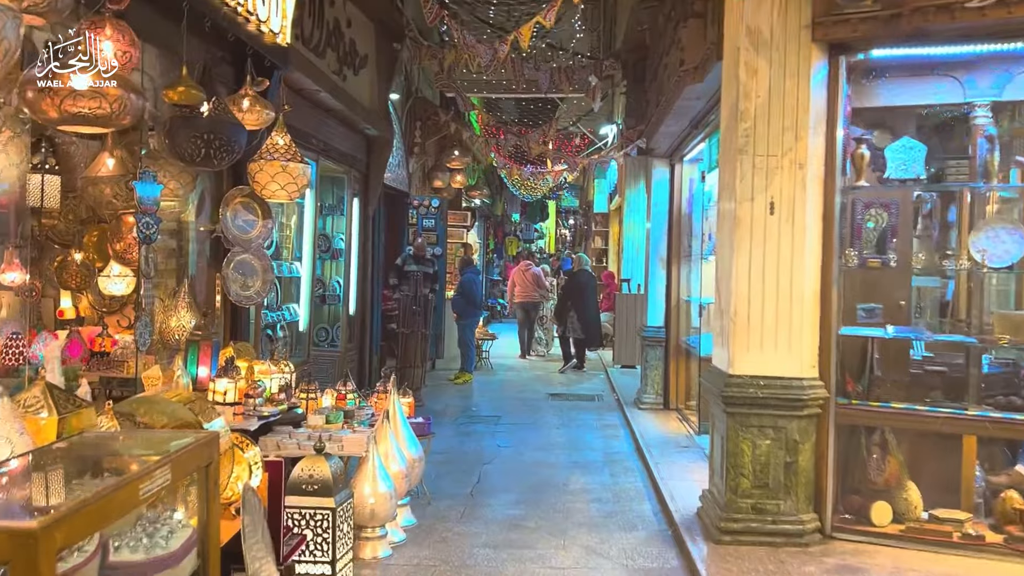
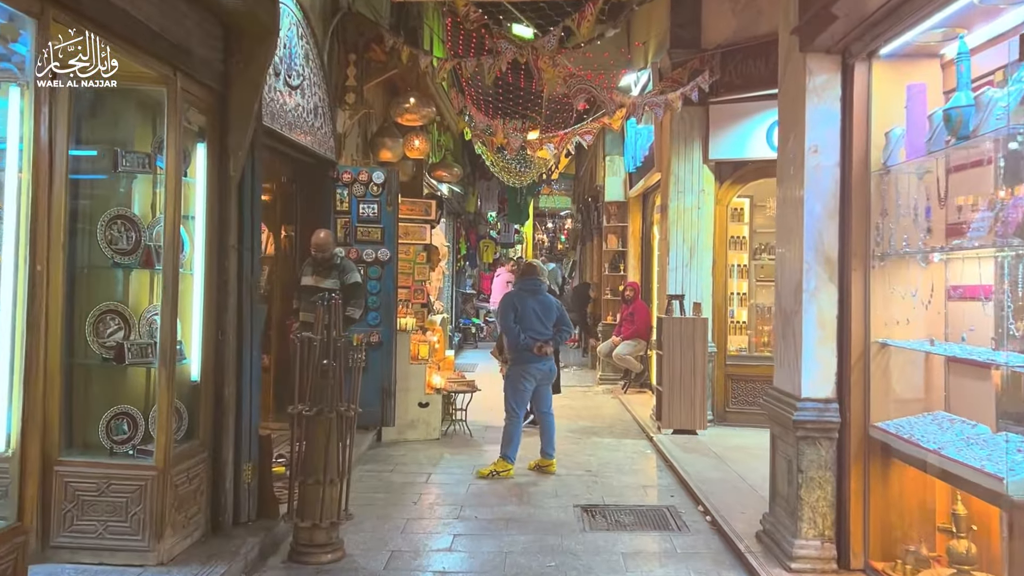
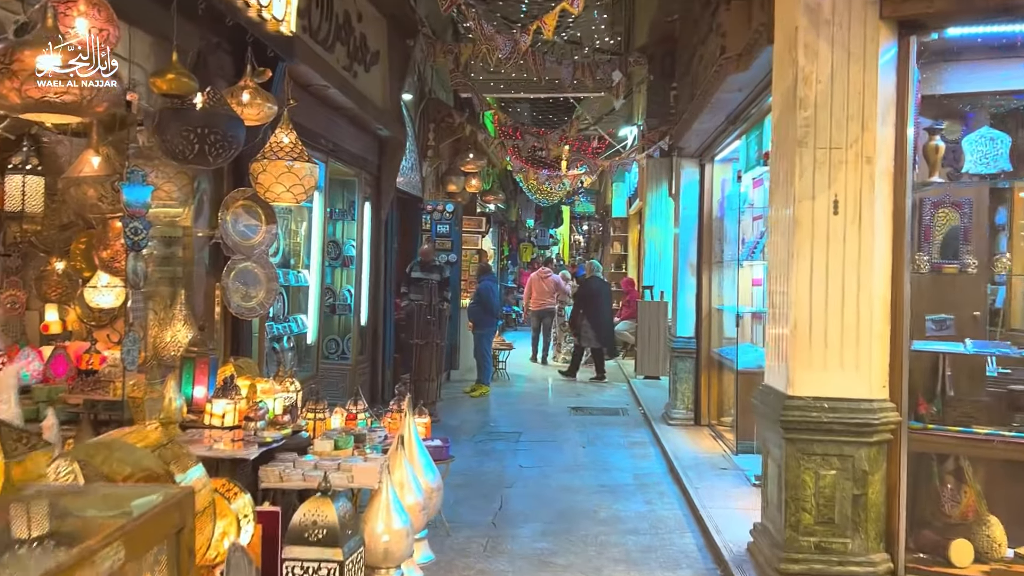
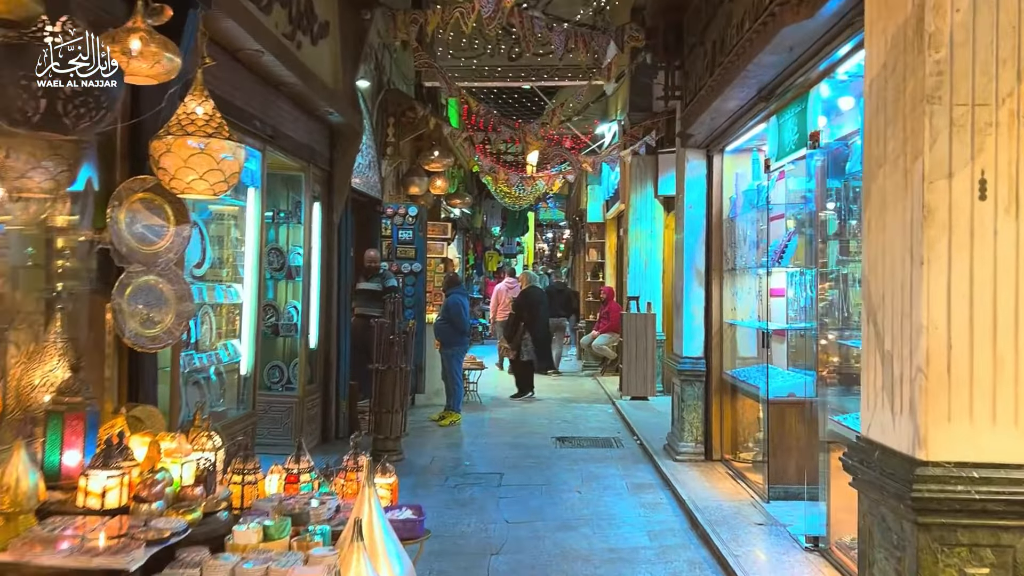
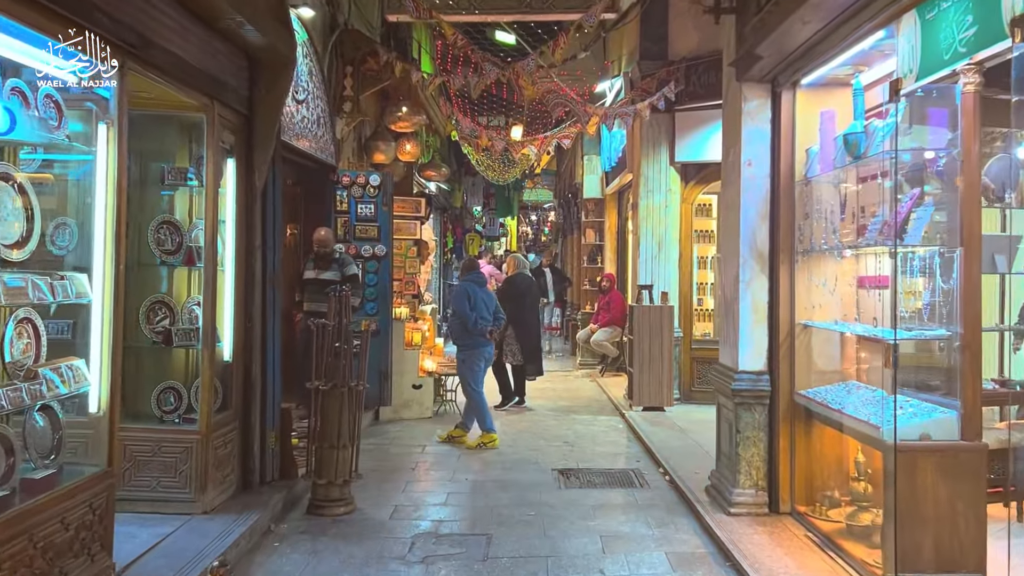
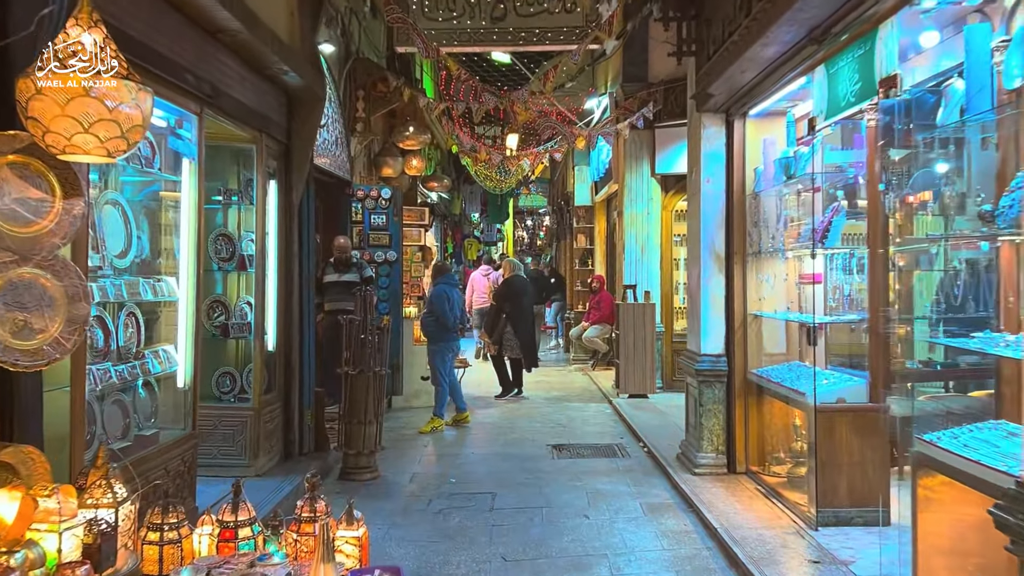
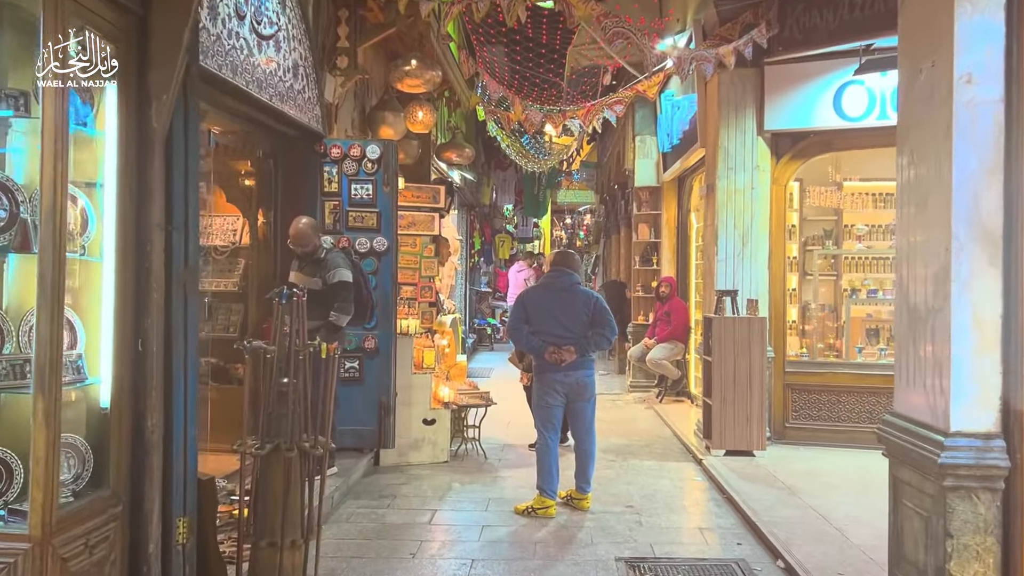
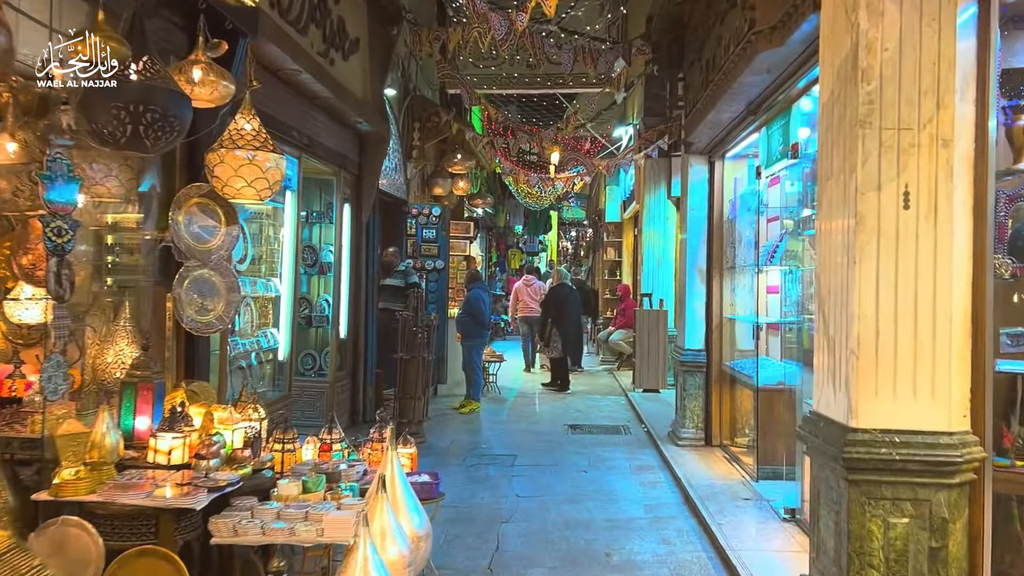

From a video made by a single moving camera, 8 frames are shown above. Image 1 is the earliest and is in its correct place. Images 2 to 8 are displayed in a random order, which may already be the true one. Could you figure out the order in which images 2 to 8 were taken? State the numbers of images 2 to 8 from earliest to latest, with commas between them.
3, 8, 4, 6, 5, 2, 7
